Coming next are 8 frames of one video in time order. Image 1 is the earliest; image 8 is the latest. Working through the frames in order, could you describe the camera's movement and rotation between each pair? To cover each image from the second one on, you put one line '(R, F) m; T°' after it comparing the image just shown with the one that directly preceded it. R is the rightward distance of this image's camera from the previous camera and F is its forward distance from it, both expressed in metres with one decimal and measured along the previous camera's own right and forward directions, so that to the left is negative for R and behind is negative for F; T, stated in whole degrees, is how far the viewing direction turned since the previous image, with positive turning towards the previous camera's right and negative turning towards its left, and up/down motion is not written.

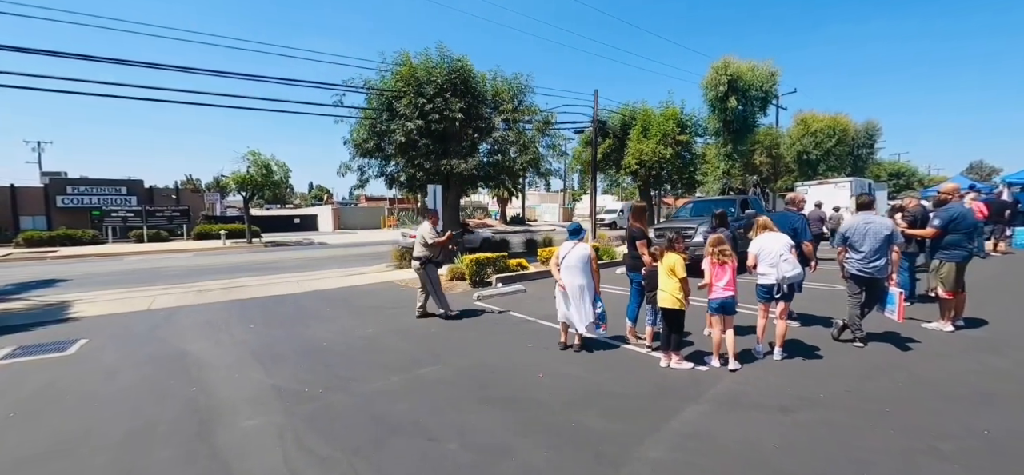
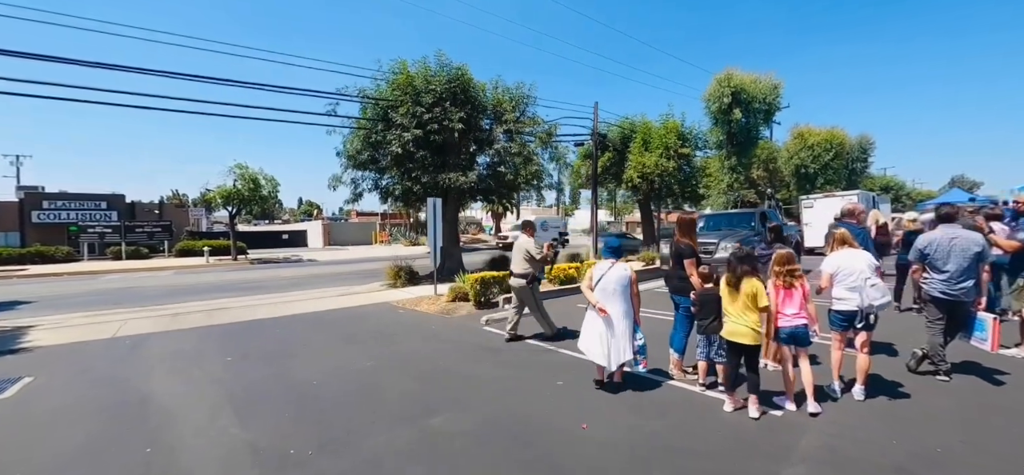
(-0.4, +0.9) m; +1°
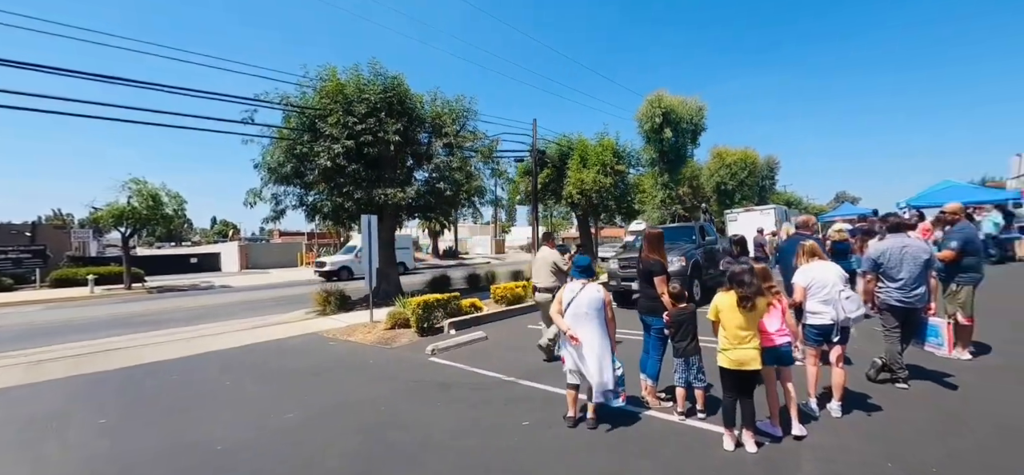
(-0.2, +0.6) m; +8°
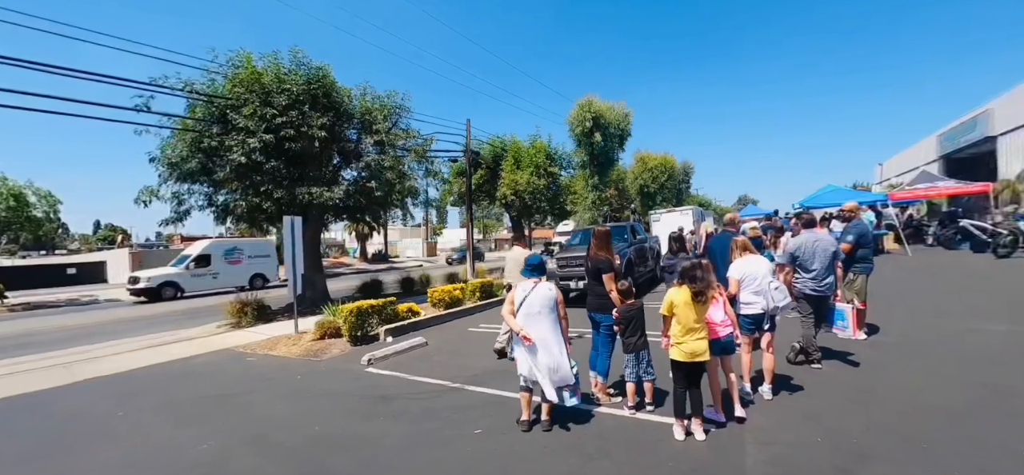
(-0.2, +0.2) m; +9°
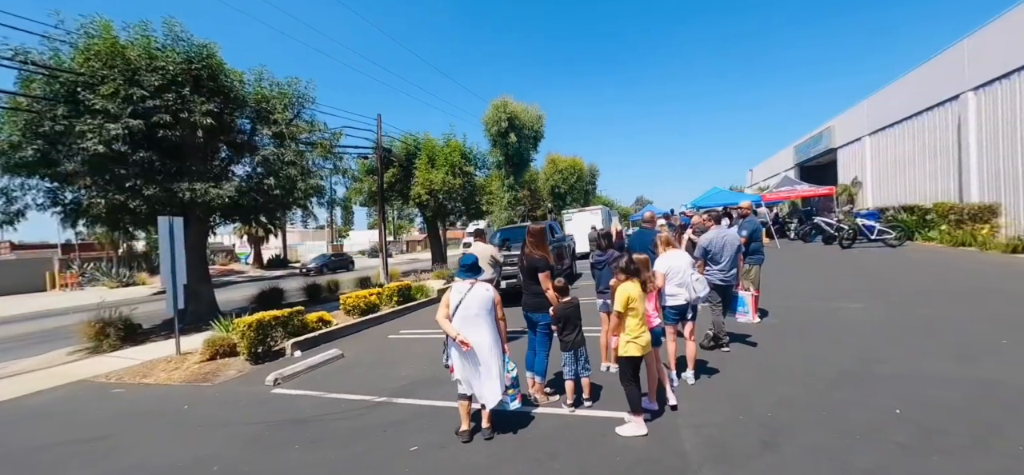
(-0.2, +0.4) m; +11°
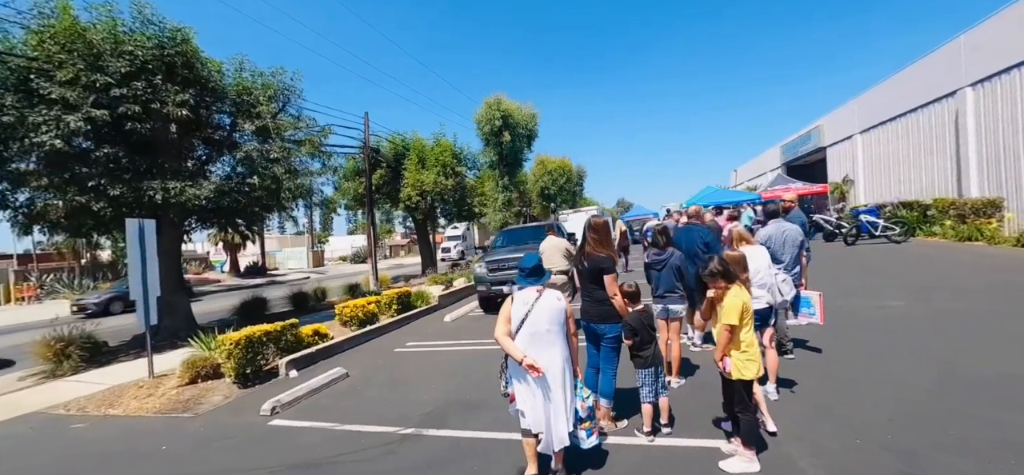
(-0.7, +0.8) m; +3°
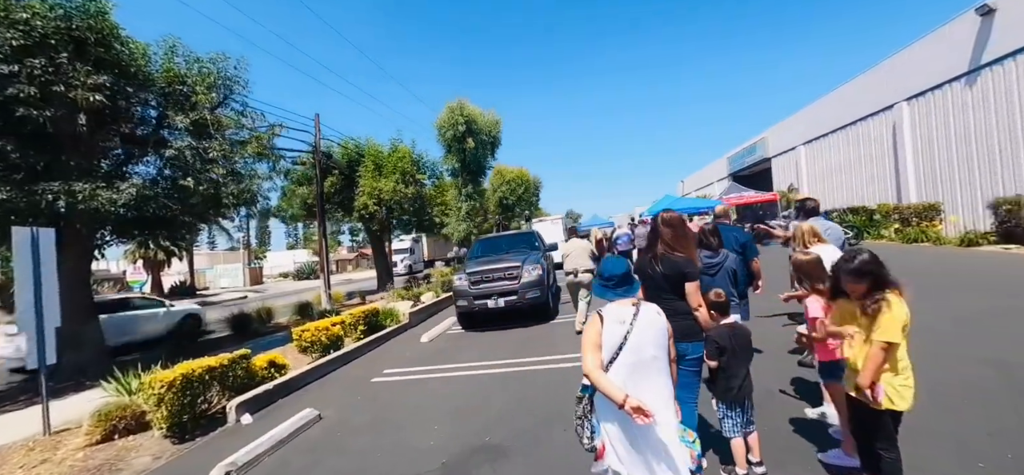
(-0.7, +1.0) m; +7°
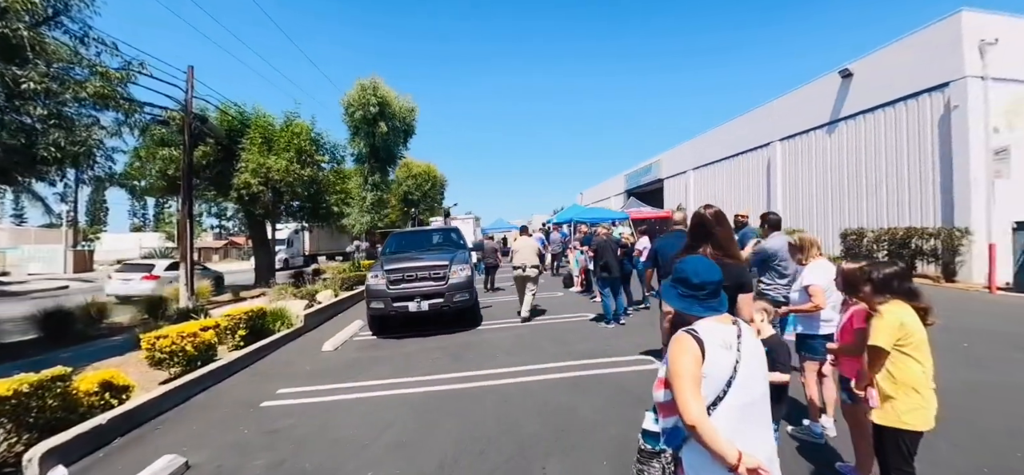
(-0.6, +1.1) m; +13°
